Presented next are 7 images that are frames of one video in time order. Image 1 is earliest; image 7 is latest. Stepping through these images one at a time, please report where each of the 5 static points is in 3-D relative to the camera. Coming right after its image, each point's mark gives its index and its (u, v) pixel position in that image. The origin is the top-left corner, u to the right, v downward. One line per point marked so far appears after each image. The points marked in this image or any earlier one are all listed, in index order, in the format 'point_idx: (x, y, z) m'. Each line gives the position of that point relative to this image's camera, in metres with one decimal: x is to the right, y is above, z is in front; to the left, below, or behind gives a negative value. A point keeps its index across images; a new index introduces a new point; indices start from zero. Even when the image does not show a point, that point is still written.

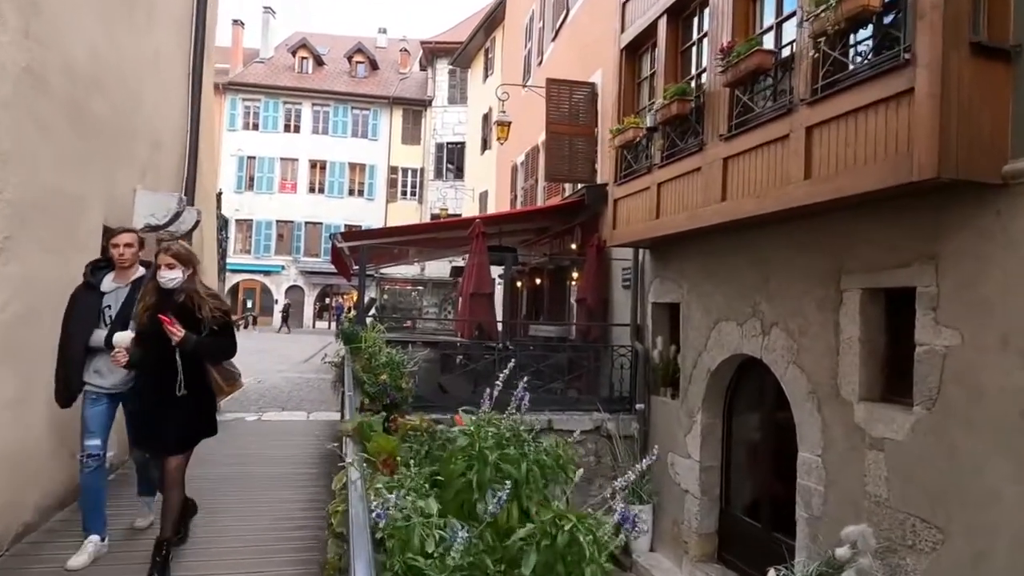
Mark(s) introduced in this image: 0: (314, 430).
0: (-2.1, -1.5, +7.2) m
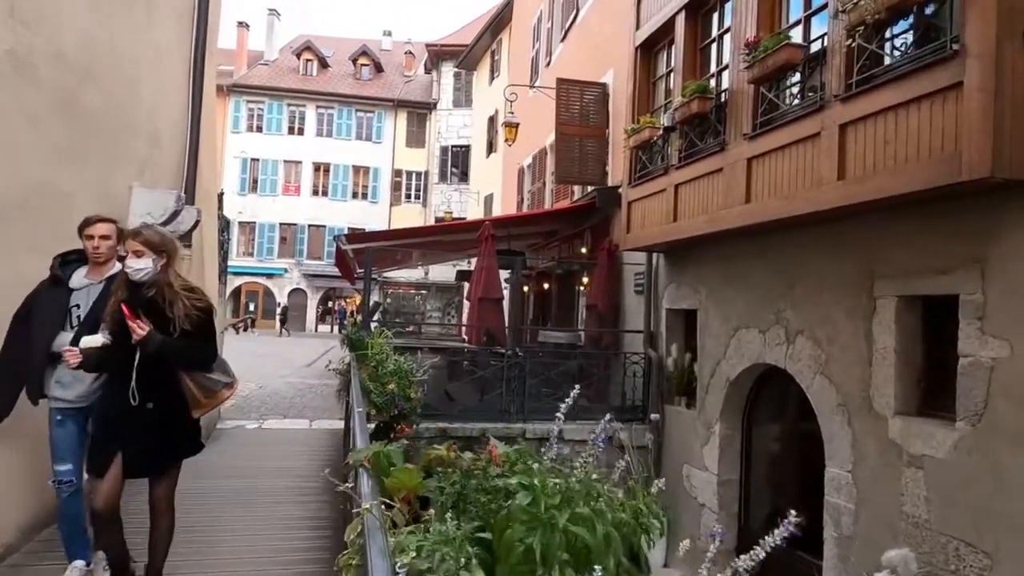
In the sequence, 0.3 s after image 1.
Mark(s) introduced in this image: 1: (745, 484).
0: (-2.0, -1.6, +7.0) m
1: (+2.5, -2.1, +7.1) m
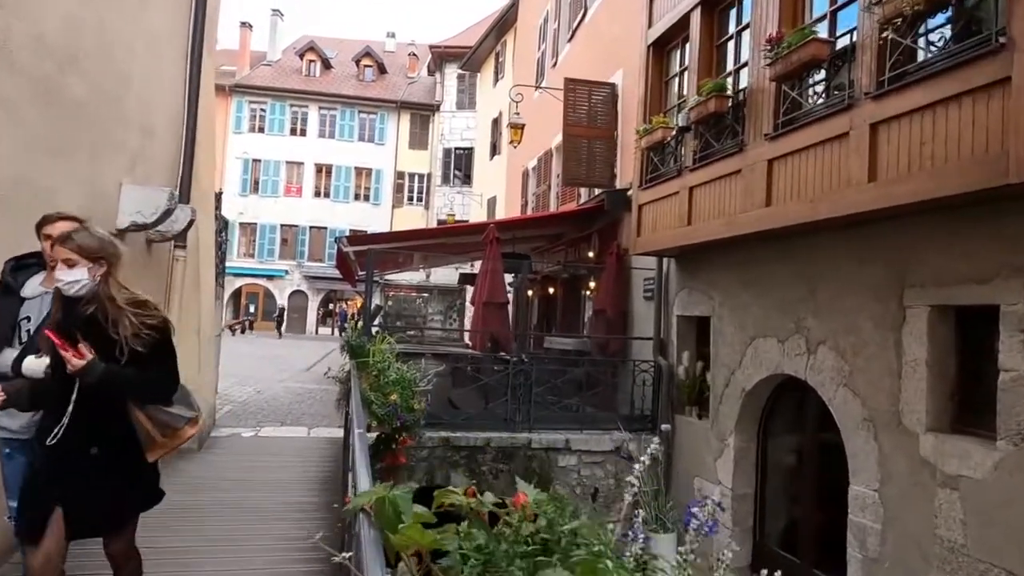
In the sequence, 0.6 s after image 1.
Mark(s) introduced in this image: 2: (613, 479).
0: (-1.9, -1.6, +6.7) m
1: (+2.5, -2.1, +6.8) m
2: (+1.2, -2.3, +8.1) m
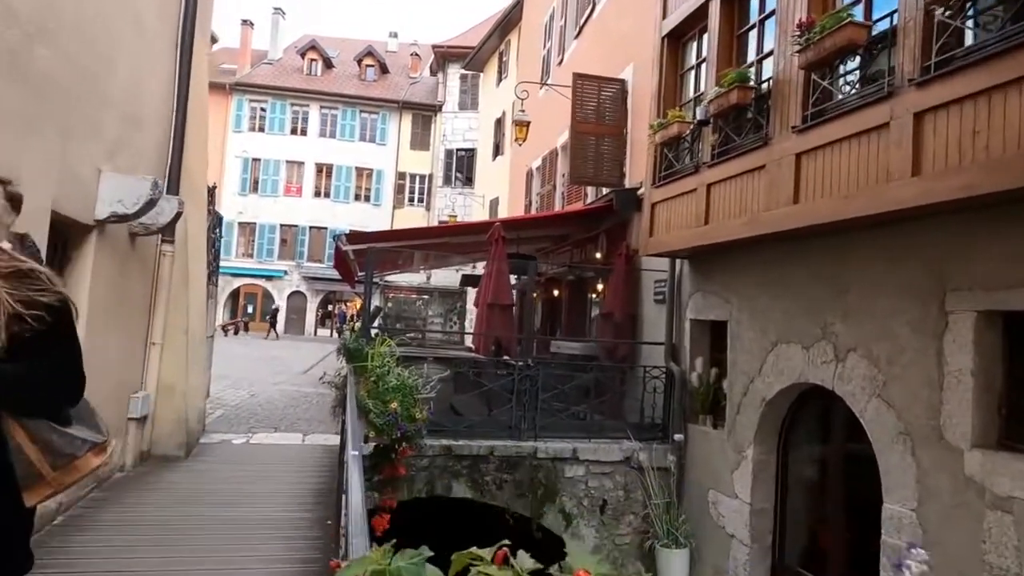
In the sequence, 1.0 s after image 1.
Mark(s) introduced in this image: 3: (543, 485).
0: (-1.9, -1.6, +6.3) m
1: (+2.6, -2.2, +6.5) m
2: (+1.3, -2.3, +7.7) m
3: (+0.3, -2.2, +7.5) m
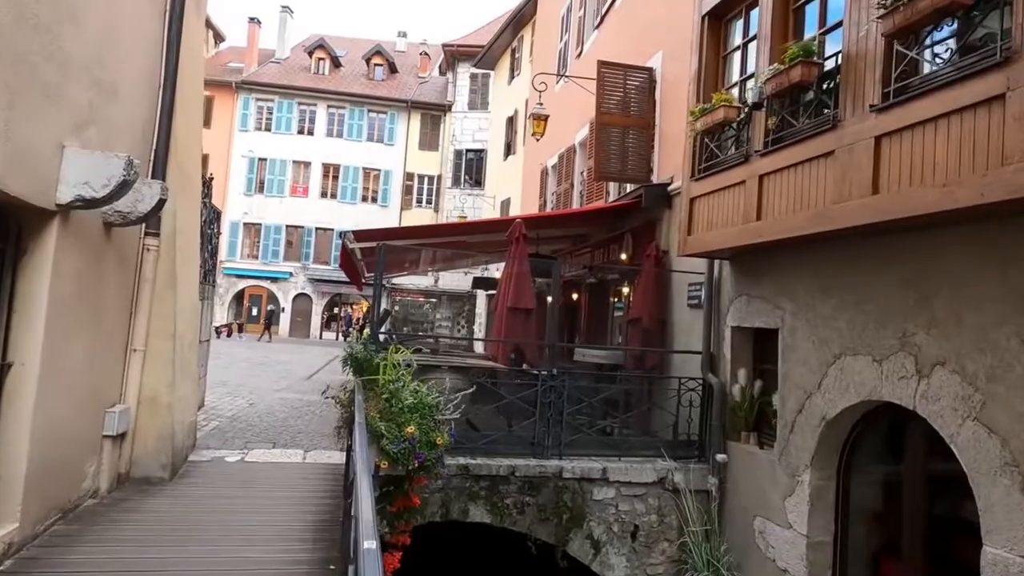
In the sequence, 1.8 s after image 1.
0: (-1.7, -1.6, +5.6) m
1: (+2.8, -2.2, +5.7) m
2: (+1.5, -2.3, +7.0) m
3: (+0.6, -2.2, +6.7) m
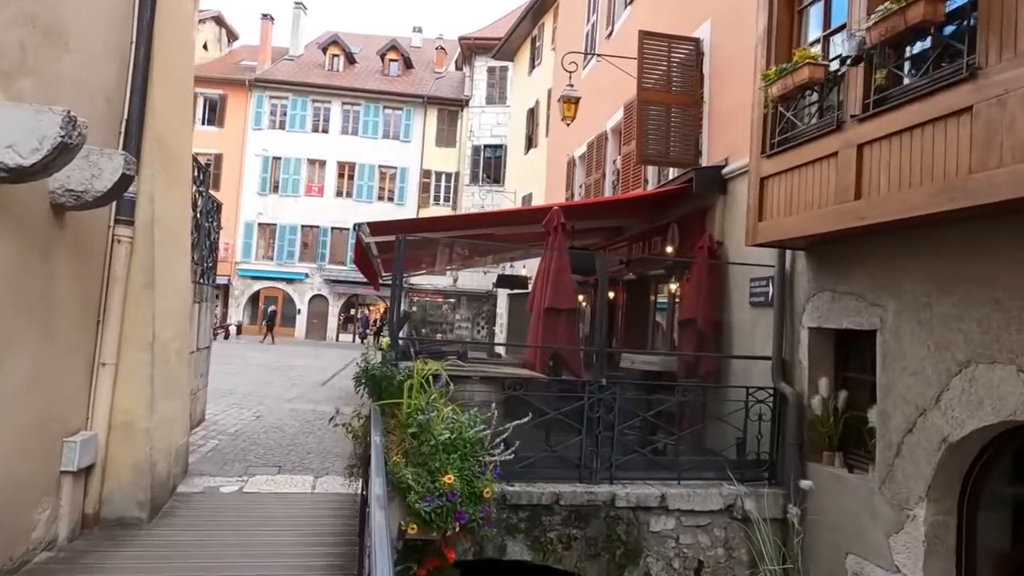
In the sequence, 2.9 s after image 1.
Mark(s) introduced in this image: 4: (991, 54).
0: (-1.3, -1.6, +4.7) m
1: (+3.1, -2.2, +4.7) m
2: (+1.9, -2.3, +6.0) m
3: (+0.9, -2.2, +5.7) m
4: (+2.7, +1.3, +3.9) m
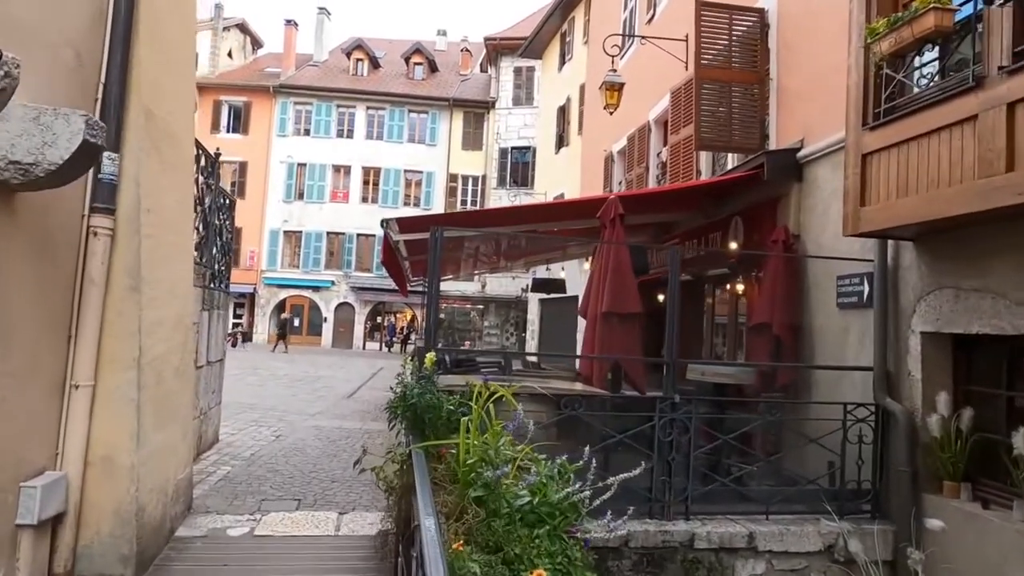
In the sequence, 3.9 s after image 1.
0: (-0.9, -1.6, +3.8) m
1: (+3.5, -2.1, +3.7) m
2: (+2.3, -2.3, +5.0) m
3: (+1.4, -2.2, +4.8) m
4: (+3.1, +1.4, +2.9) m
